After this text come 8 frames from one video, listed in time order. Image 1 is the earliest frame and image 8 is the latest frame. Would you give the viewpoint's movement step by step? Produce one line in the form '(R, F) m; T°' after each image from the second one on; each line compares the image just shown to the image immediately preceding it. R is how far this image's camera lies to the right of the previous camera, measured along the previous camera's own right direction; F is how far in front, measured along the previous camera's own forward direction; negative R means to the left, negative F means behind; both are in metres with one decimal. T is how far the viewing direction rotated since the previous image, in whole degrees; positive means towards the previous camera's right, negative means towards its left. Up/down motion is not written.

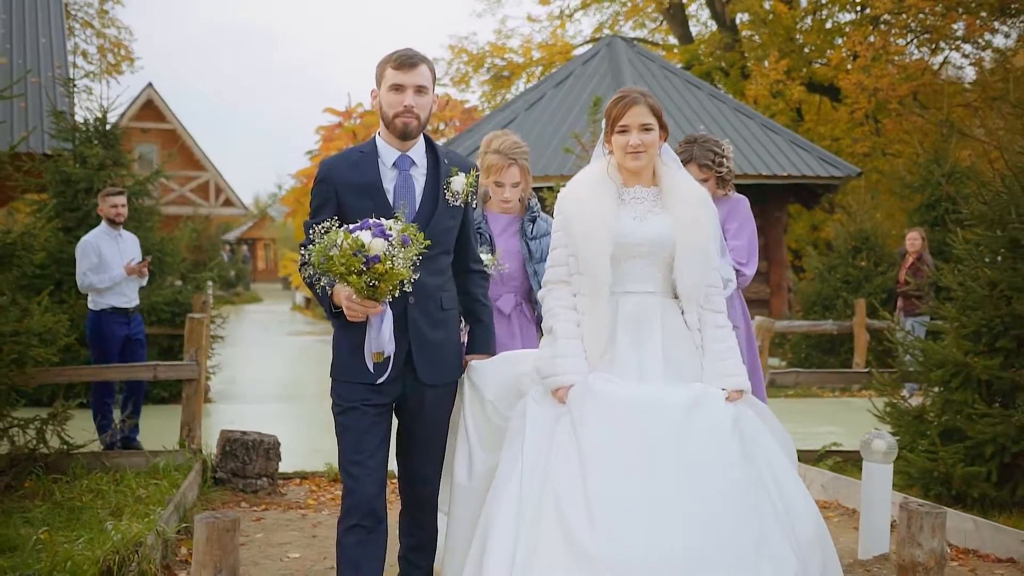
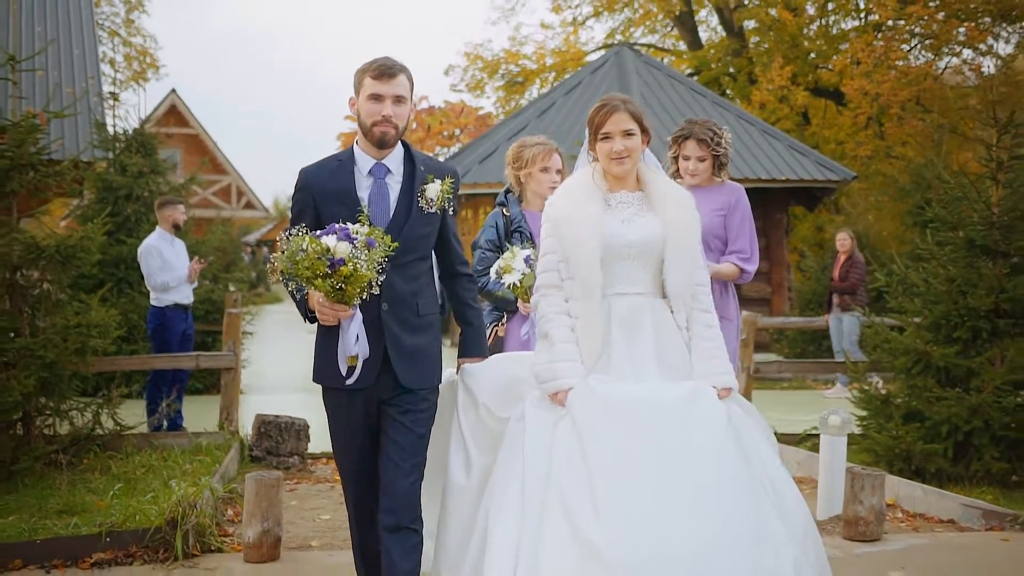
(+0.1, -0.7) m; -1°
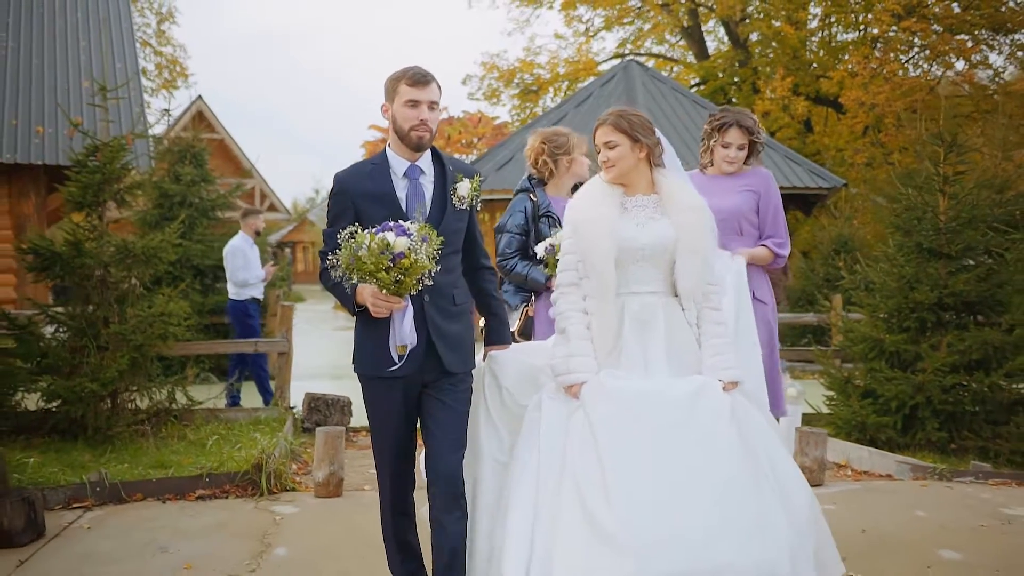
(0.0, -1.1) m; -1°
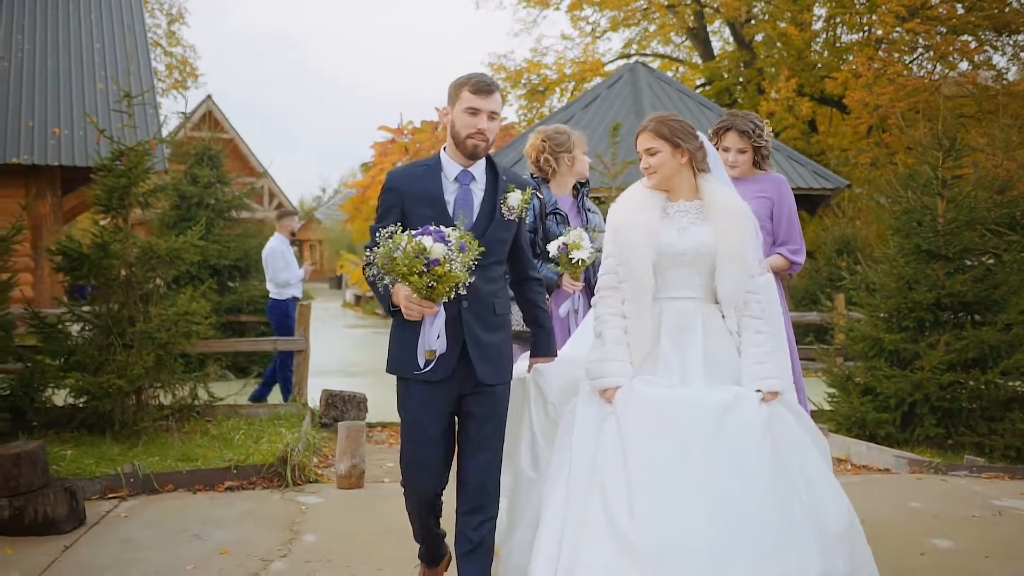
(-0.1, -0.3) m; 0°
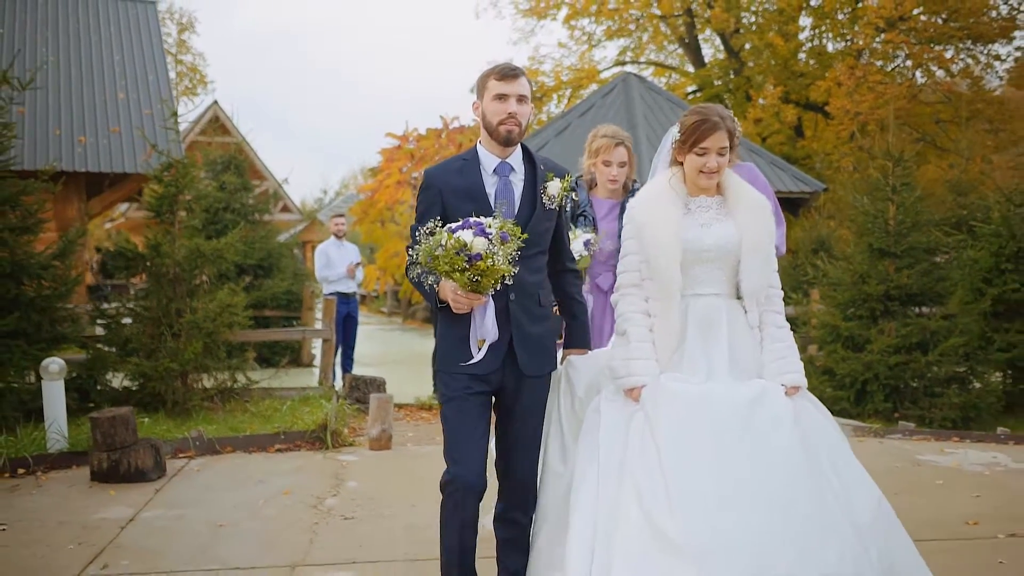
(0.0, -1.1) m; 0°
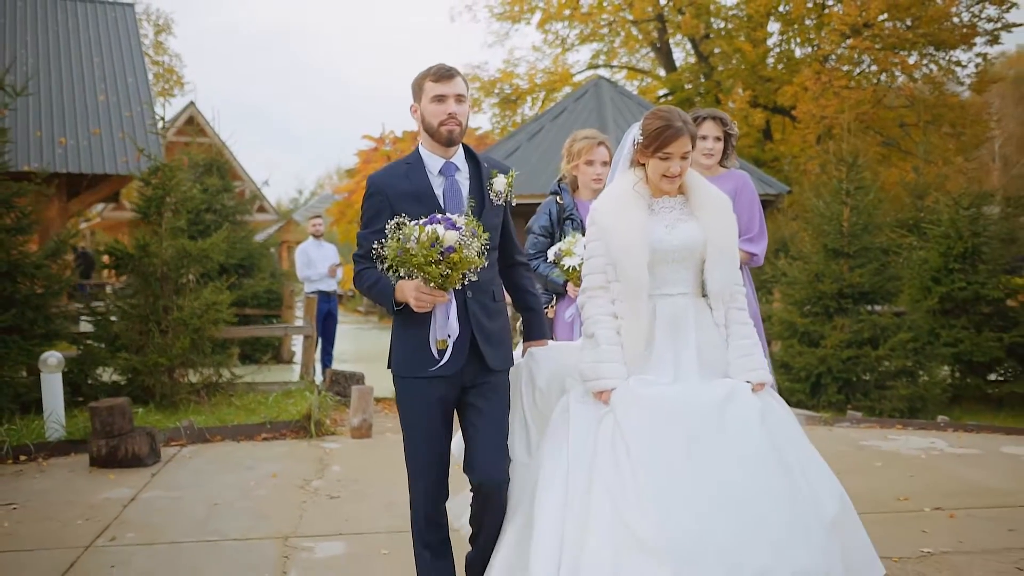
(0.0, -0.5) m; +1°
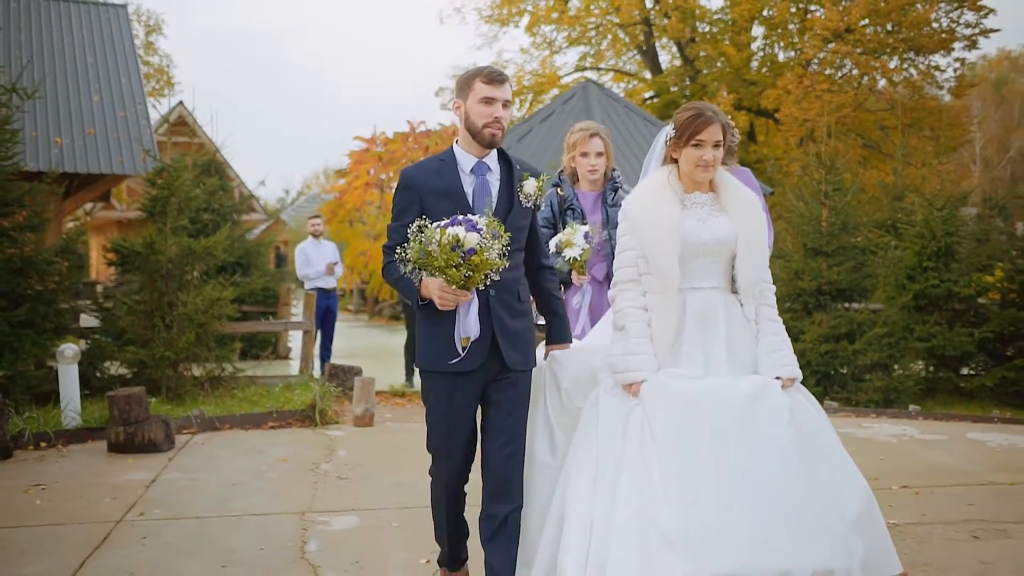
(-0.1, -0.4) m; +1°
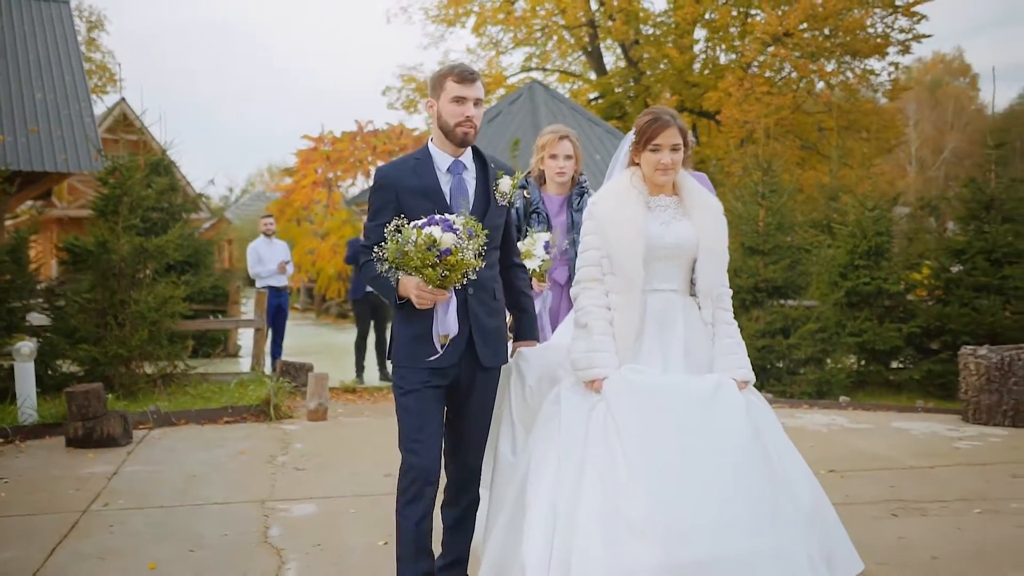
(0.0, -0.3) m; +3°
